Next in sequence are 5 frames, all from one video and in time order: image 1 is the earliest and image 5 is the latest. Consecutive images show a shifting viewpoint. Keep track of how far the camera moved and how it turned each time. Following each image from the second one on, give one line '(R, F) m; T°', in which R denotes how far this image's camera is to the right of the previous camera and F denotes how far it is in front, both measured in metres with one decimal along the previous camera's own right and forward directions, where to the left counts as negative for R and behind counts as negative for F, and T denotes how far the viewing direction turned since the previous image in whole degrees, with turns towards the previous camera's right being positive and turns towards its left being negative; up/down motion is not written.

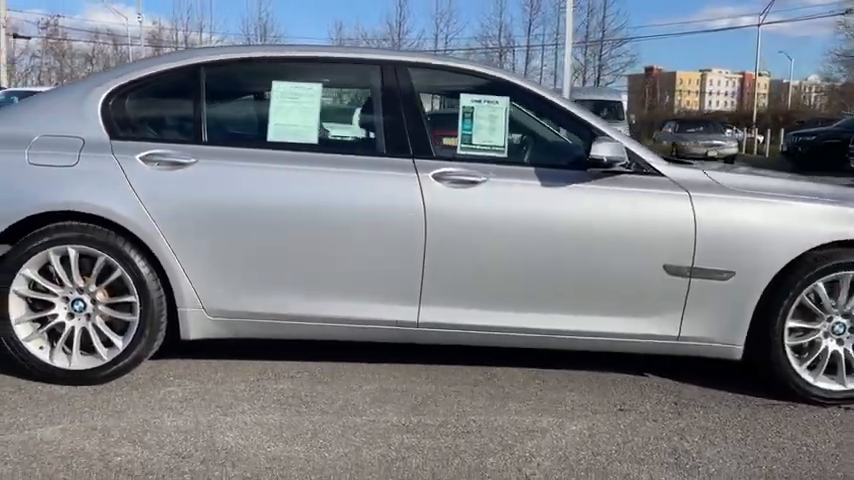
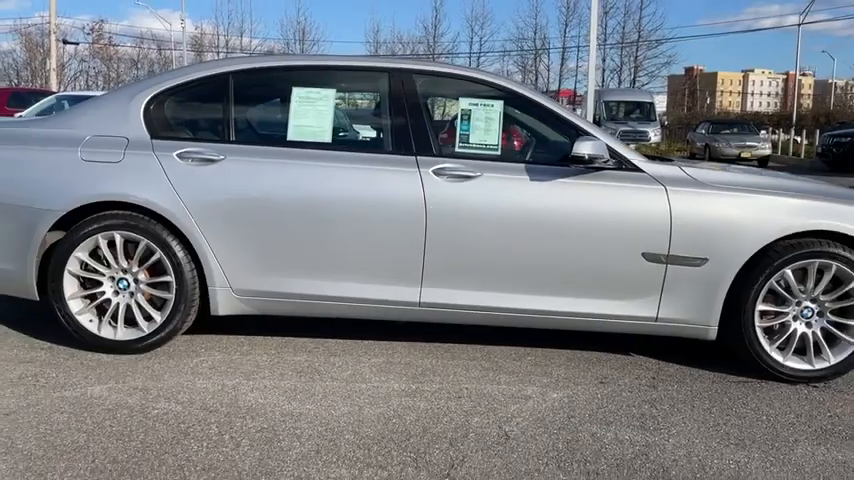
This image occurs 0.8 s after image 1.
(+0.2, -0.5) m; -3°
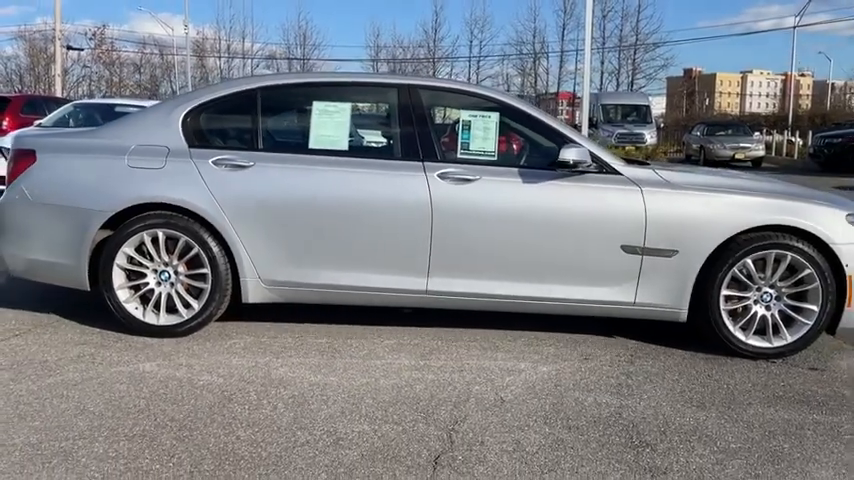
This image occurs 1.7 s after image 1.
(0.0, -0.6) m; 0°
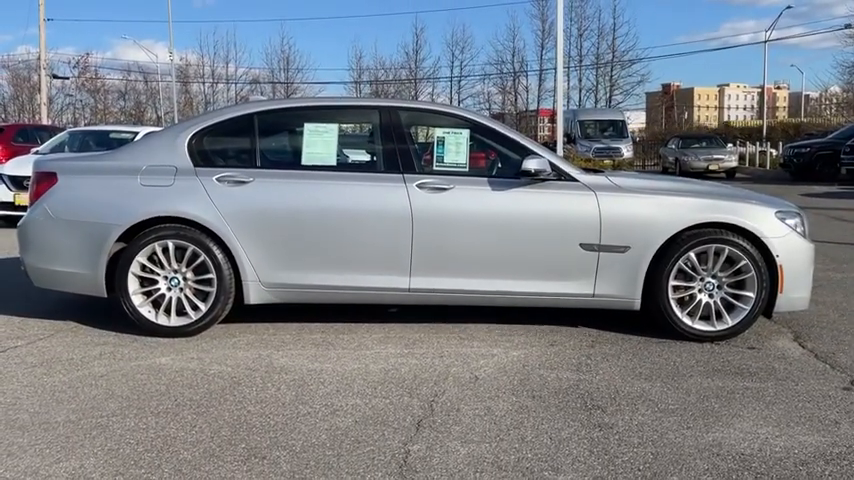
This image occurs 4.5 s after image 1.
(0.0, -0.6) m; +1°
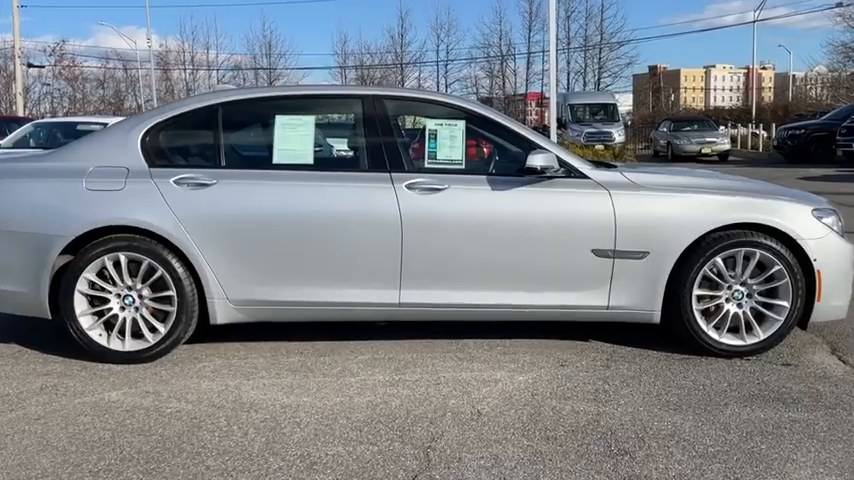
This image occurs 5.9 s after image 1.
(0.0, +0.7) m; +1°
